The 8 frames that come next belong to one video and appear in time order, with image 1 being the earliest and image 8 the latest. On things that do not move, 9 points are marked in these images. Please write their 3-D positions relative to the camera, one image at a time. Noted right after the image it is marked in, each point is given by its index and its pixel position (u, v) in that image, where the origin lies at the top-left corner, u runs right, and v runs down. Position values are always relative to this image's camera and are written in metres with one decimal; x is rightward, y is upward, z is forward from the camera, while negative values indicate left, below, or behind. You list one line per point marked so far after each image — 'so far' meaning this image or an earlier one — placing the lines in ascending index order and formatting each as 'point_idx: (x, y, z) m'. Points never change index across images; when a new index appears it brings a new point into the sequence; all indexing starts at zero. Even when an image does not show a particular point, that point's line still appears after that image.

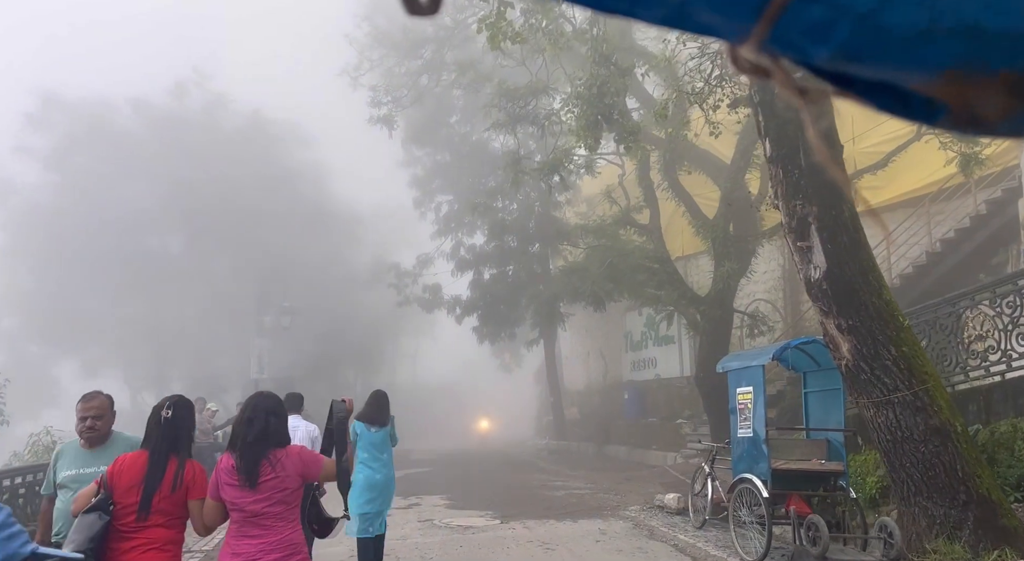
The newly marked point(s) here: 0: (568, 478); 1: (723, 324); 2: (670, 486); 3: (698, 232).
0: (+1.0, -3.5, +14.9) m
1: (+3.8, -0.8, +15.2) m
2: (+2.3, -3.0, +12.4) m
3: (+3.3, +0.9, +15.0) m
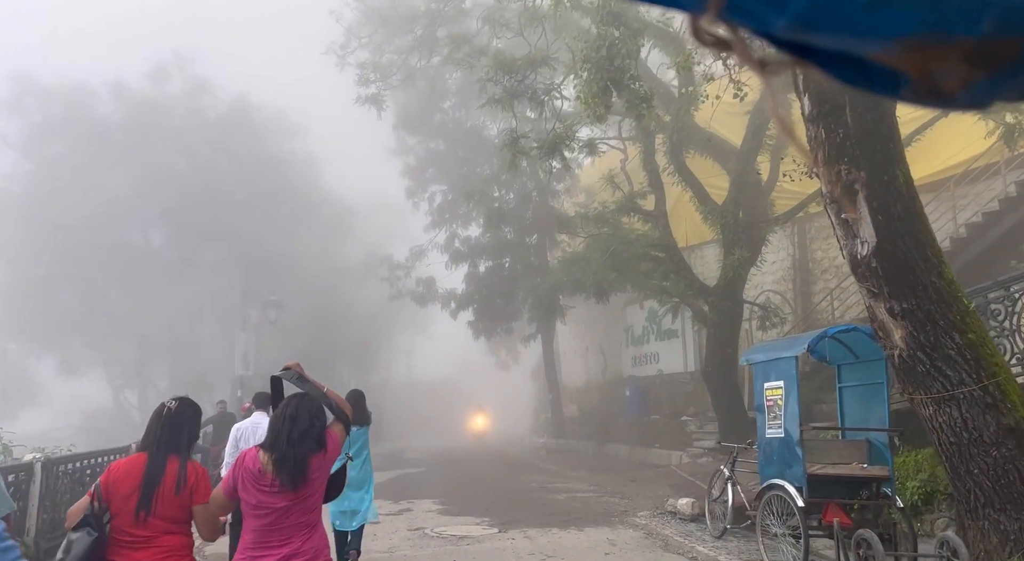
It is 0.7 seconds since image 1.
0: (+1.0, -3.3, +14.1) m
1: (+3.7, -0.6, +14.3) m
2: (+2.3, -2.8, +11.5) m
3: (+3.2, +1.1, +14.2) m
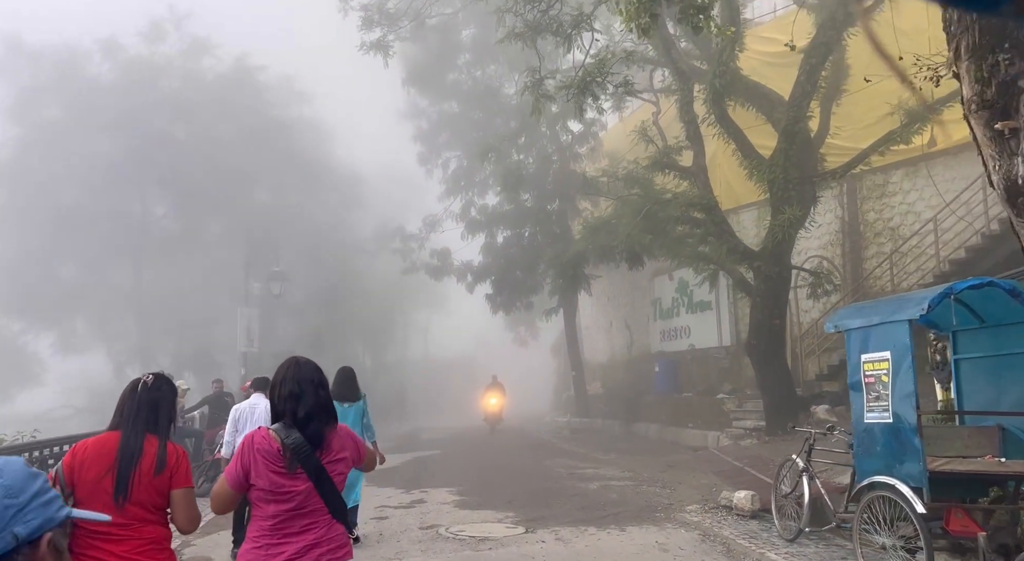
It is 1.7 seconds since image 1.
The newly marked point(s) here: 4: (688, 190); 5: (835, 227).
0: (+1.3, -2.8, +12.8) m
1: (+4.1, 0.0, +12.9) m
2: (+2.6, -2.4, +10.2) m
3: (+3.6, +1.6, +12.7) m
4: (+2.8, +1.4, +13.2) m
5: (+5.8, +1.0, +15.3) m
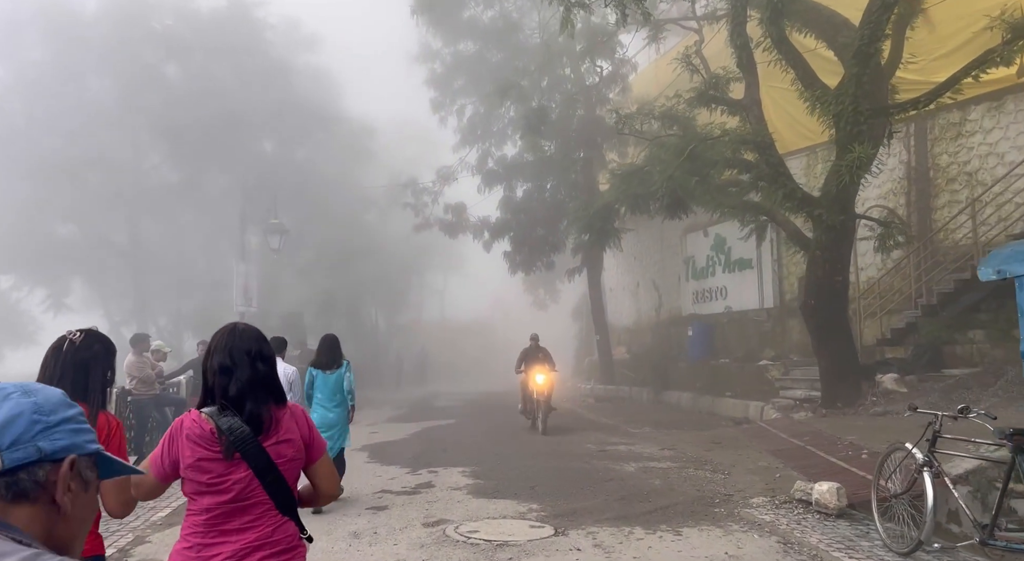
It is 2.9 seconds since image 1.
0: (+1.6, -2.1, +11.2) m
1: (+4.4, +0.6, +11.2) m
2: (+2.9, -1.8, +8.6) m
3: (+3.9, +2.2, +11.0) m
4: (+3.1, +2.1, +11.4) m
5: (+6.2, +1.7, +13.5) m
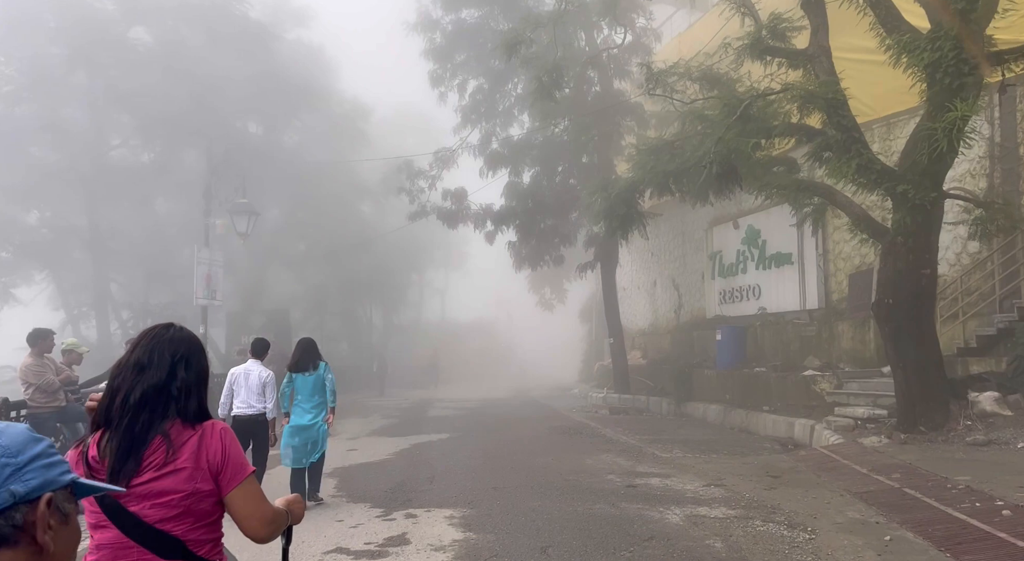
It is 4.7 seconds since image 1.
0: (+1.7, -2.0, +9.0) m
1: (+4.5, +0.7, +9.0) m
2: (+2.9, -1.7, +6.4) m
3: (+4.0, +2.3, +8.8) m
4: (+3.2, +2.2, +9.2) m
5: (+6.2, +1.7, +11.3) m
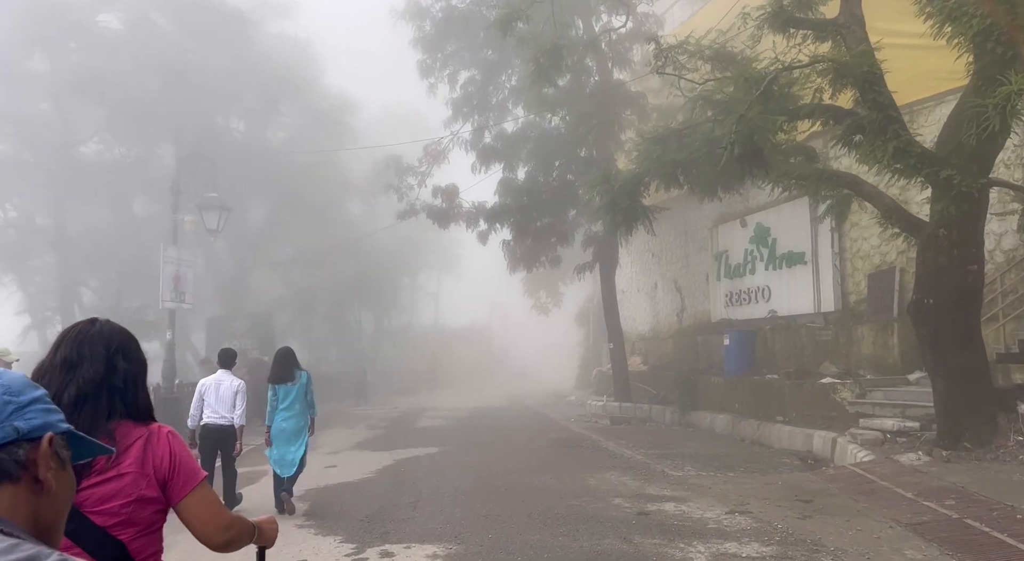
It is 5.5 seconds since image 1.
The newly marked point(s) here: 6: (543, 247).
0: (+1.6, -2.0, +8.0) m
1: (+4.4, +0.7, +8.0) m
2: (+2.9, -1.7, +5.4) m
3: (+3.9, +2.3, +7.8) m
4: (+3.1, +2.2, +8.2) m
5: (+6.2, +1.7, +10.3) m
6: (+0.6, +0.7, +17.5) m
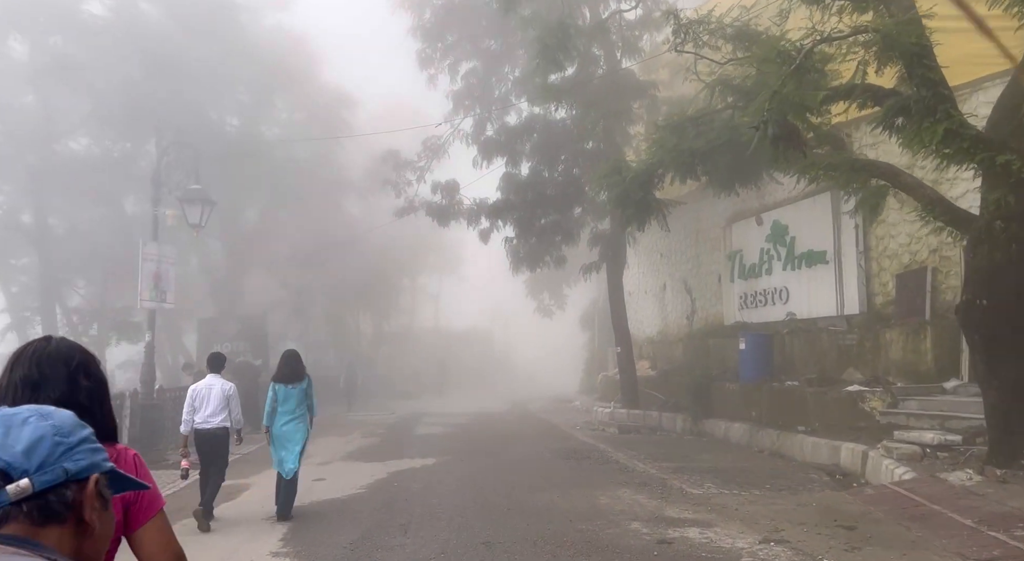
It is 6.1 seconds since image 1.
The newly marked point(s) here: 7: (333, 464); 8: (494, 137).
0: (+1.6, -2.0, +7.2) m
1: (+4.4, +0.7, +7.2) m
2: (+2.9, -1.7, +4.6) m
3: (+3.9, +2.4, +6.9) m
4: (+3.2, +2.2, +7.4) m
5: (+6.2, +1.7, +9.4) m
6: (+0.7, +0.7, +16.6) m
7: (-2.6, -2.6, +12.1) m
8: (-0.3, +2.8, +16.7) m
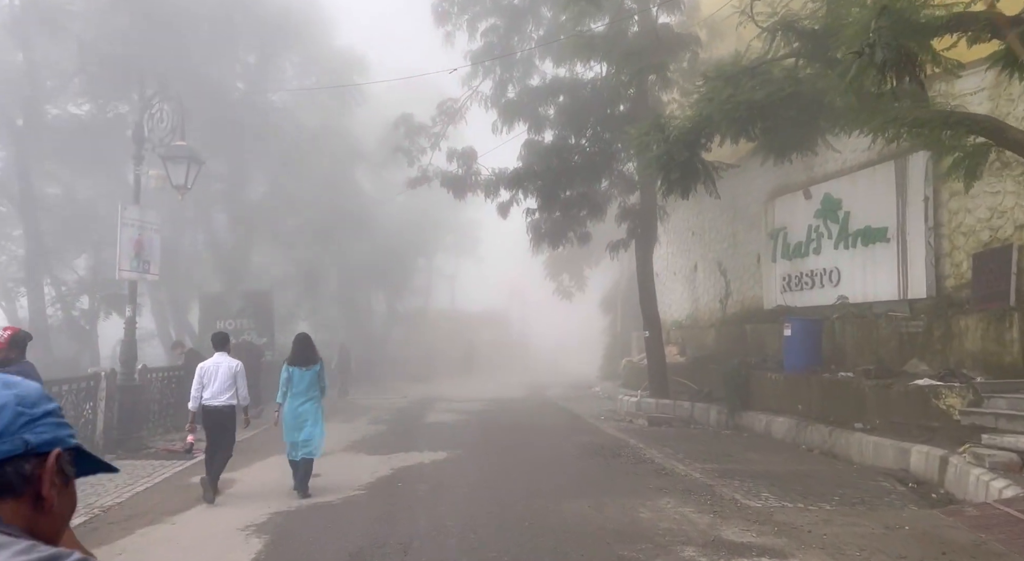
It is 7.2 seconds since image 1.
0: (+1.8, -1.8, +5.8) m
1: (+4.7, +0.9, +5.7) m
2: (+3.0, -1.5, +3.2) m
3: (+4.2, +2.5, +5.4) m
4: (+3.4, +2.4, +5.9) m
5: (+6.5, +1.9, +7.9) m
6: (+1.1, +1.1, +15.3) m
7: (-2.3, -2.3, +10.9) m
8: (+0.1, +3.2, +15.3) m
